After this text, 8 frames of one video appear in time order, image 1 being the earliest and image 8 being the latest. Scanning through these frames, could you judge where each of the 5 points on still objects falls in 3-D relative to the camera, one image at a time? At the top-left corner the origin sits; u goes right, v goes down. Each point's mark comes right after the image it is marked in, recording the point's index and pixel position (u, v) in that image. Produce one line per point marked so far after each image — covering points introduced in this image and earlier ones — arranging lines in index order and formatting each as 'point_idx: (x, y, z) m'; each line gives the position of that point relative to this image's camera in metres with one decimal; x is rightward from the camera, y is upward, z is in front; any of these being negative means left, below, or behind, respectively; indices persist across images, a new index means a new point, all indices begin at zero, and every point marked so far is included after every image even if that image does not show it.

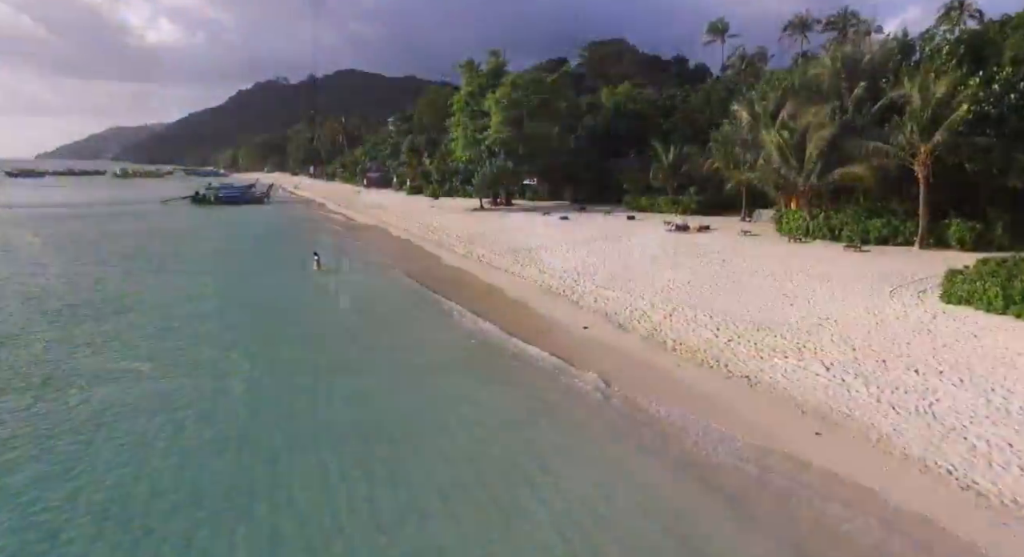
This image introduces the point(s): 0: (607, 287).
0: (+3.0, -0.4, +17.8) m
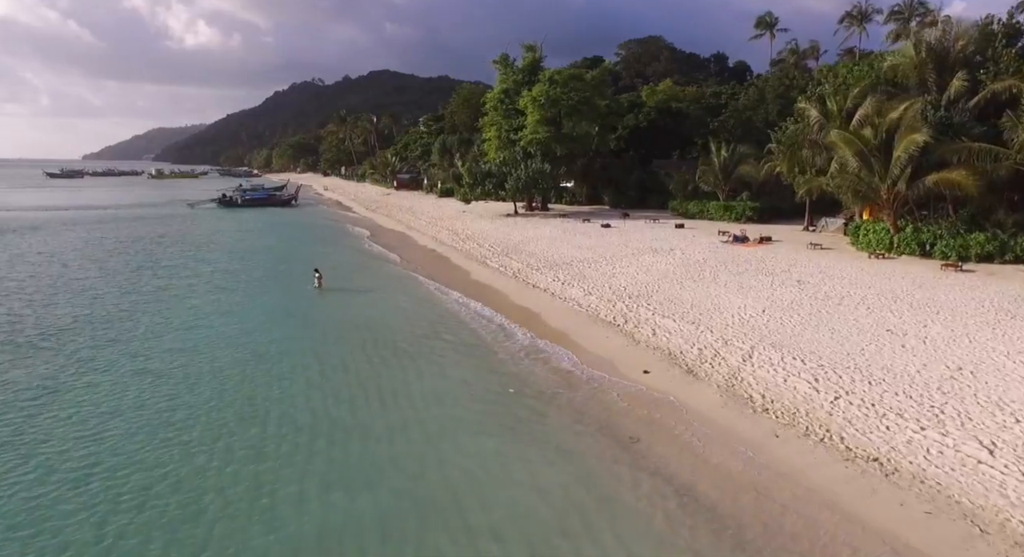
0: (+4.2, -1.0, +15.2) m
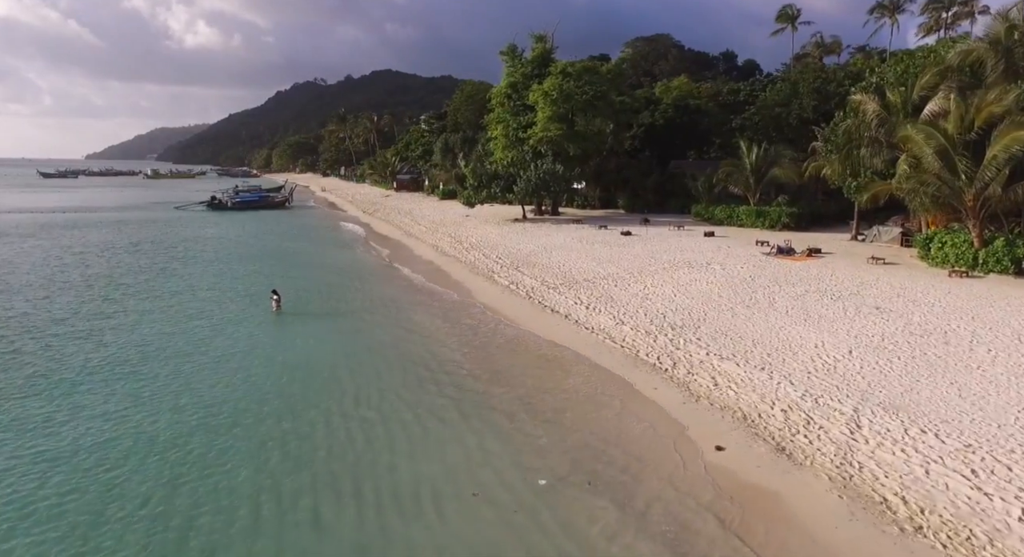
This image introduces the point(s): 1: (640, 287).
0: (+4.6, -1.7, +12.0) m
1: (+4.2, -0.3, +18.4) m
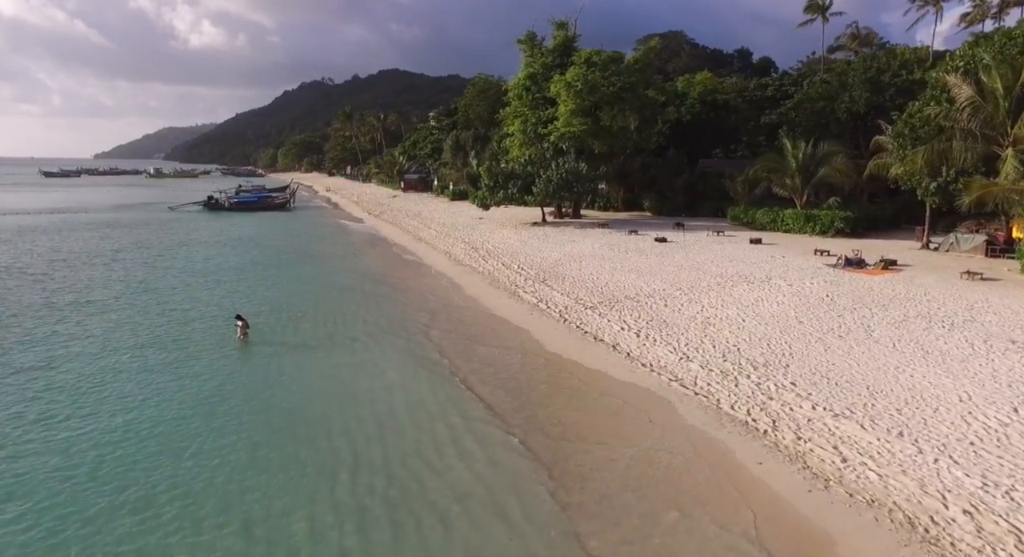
0: (+5.4, -2.2, +9.0) m
1: (+5.1, -0.8, +15.4) m
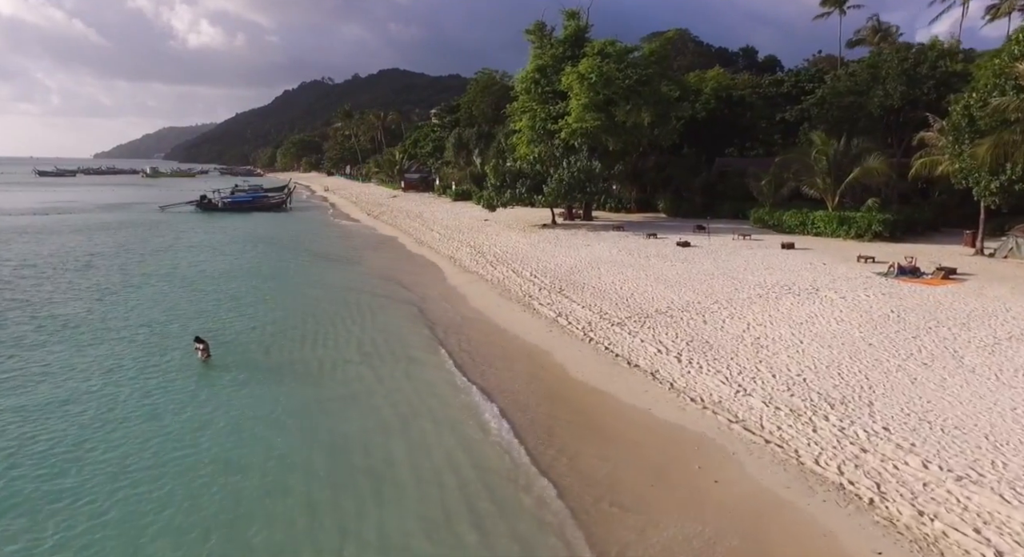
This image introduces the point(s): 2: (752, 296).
0: (+5.8, -2.5, +7.0) m
1: (+5.5, -1.1, +13.4) m
2: (+6.8, -0.4, +15.9) m
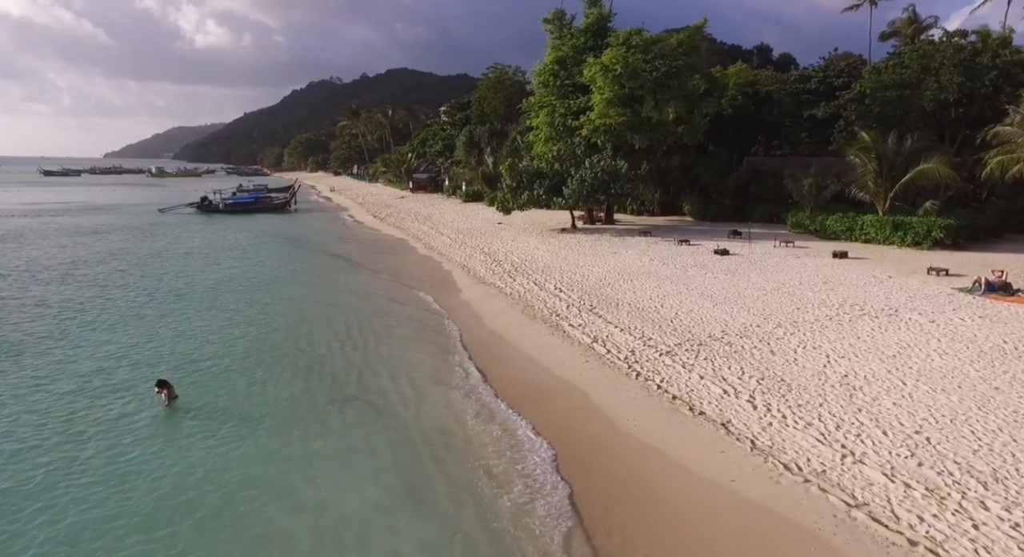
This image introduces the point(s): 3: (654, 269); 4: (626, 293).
0: (+6.3, -3.0, +4.6) m
1: (+6.1, -1.6, +11.0) m
2: (+7.5, -0.9, +13.5) m
3: (+5.0, +0.4, +19.7) m
4: (+3.4, -0.4, +16.8) m
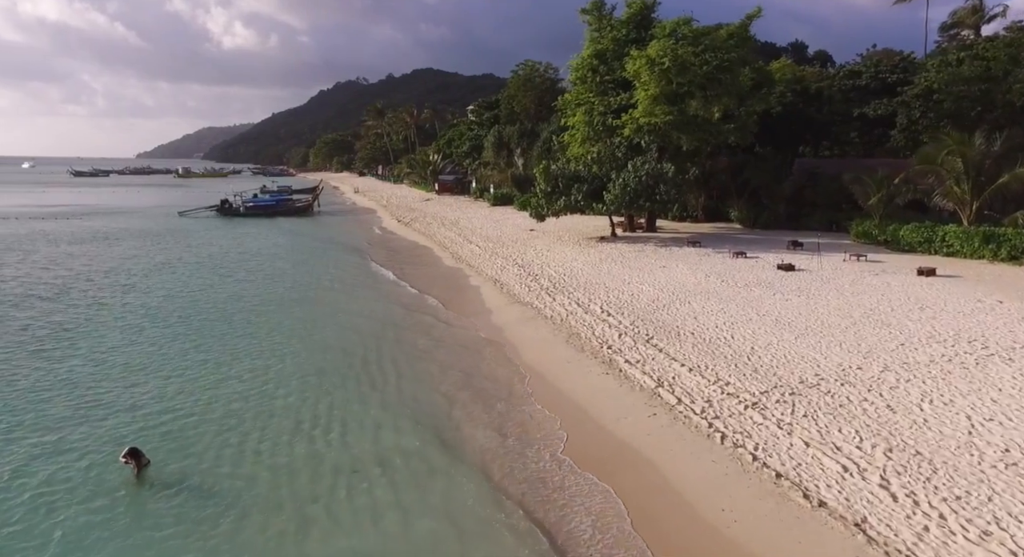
0: (+6.8, -3.6, +2.2) m
1: (+6.9, -2.2, +8.6) m
2: (+8.4, -1.5, +11.0) m
3: (+6.2, -0.2, +17.3) m
4: (+4.5, -1.0, +14.5) m
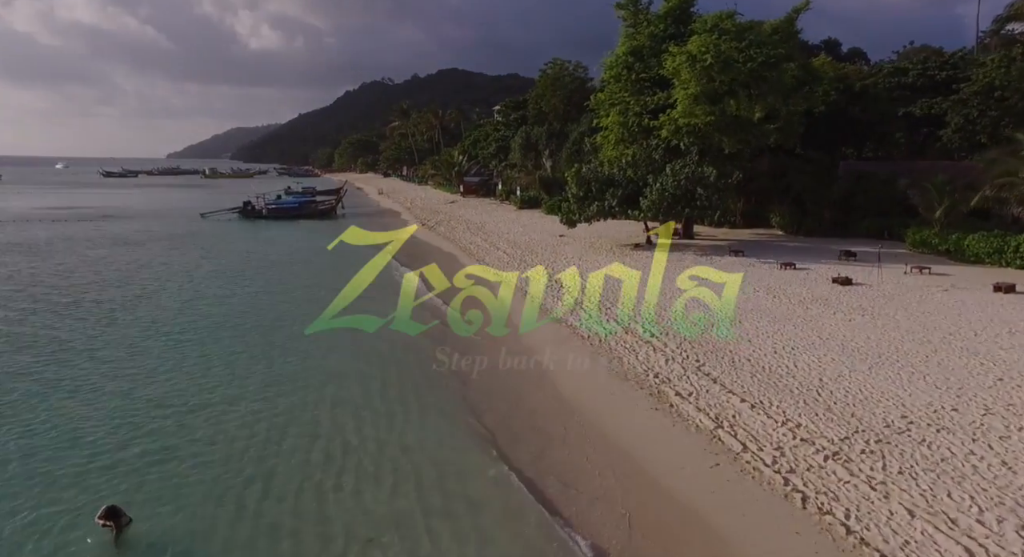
0: (+7.1, -4.1, +0.6) m
1: (+7.5, -2.7, +7.0) m
2: (+9.0, -2.0, +9.4) m
3: (+7.1, -0.7, +15.7) m
4: (+5.3, -1.4, +13.0) m
